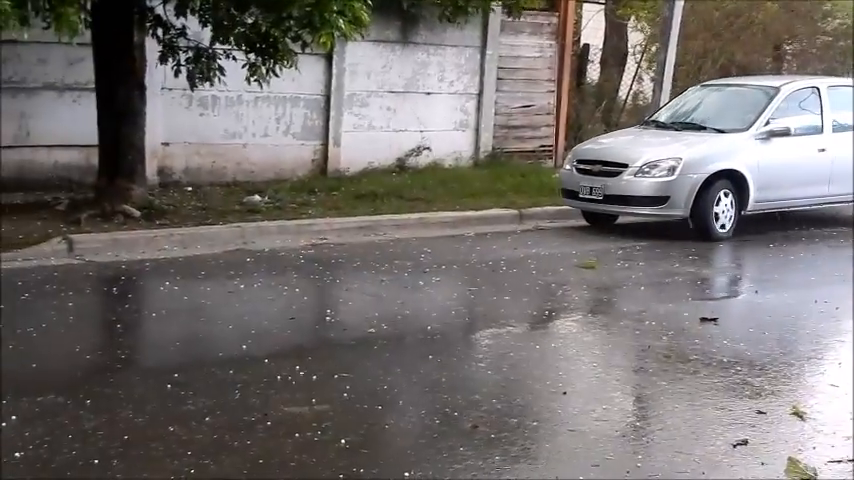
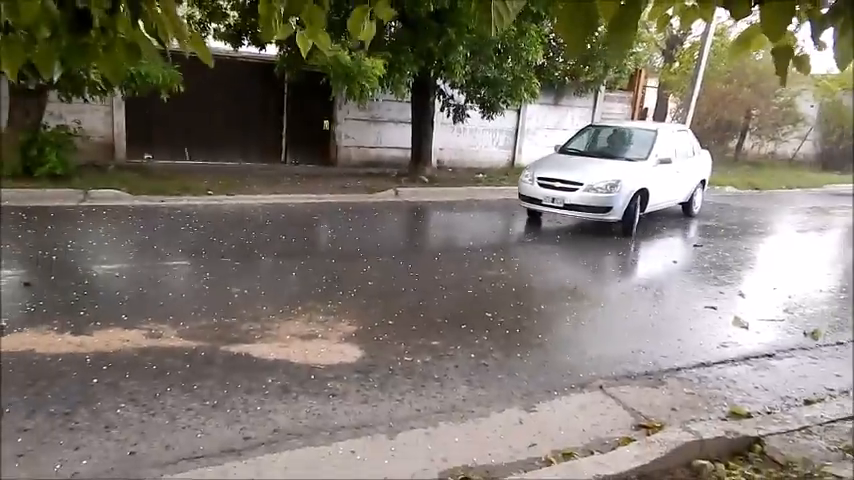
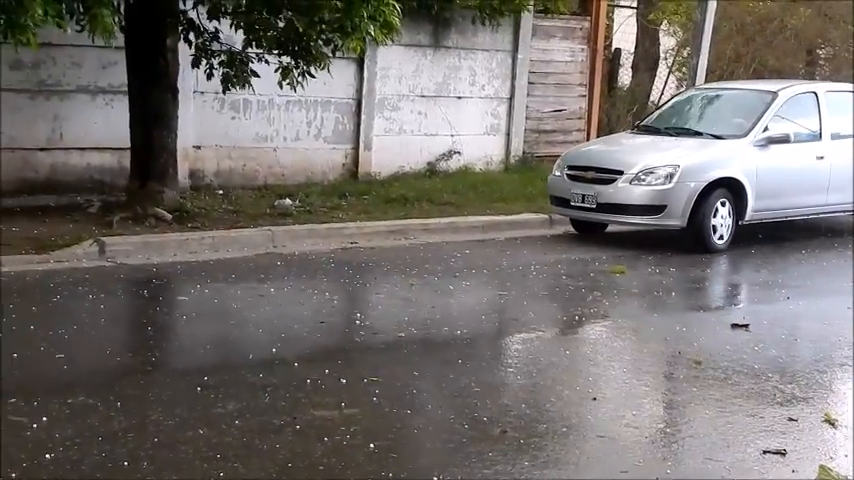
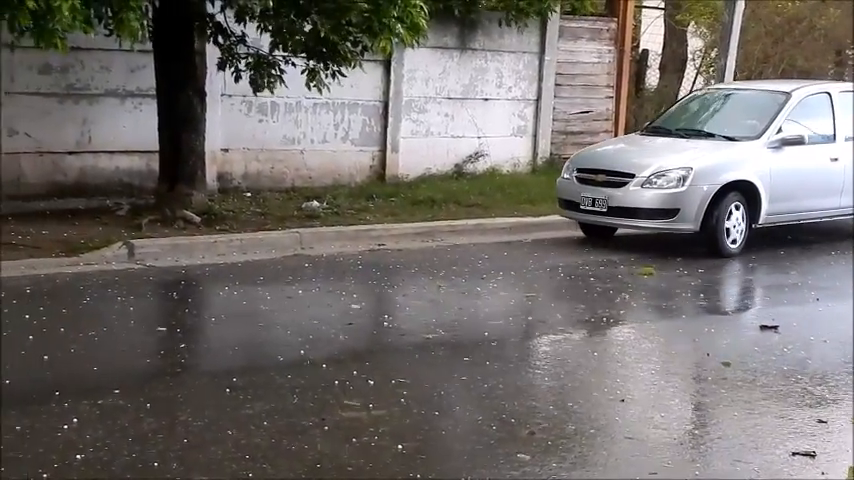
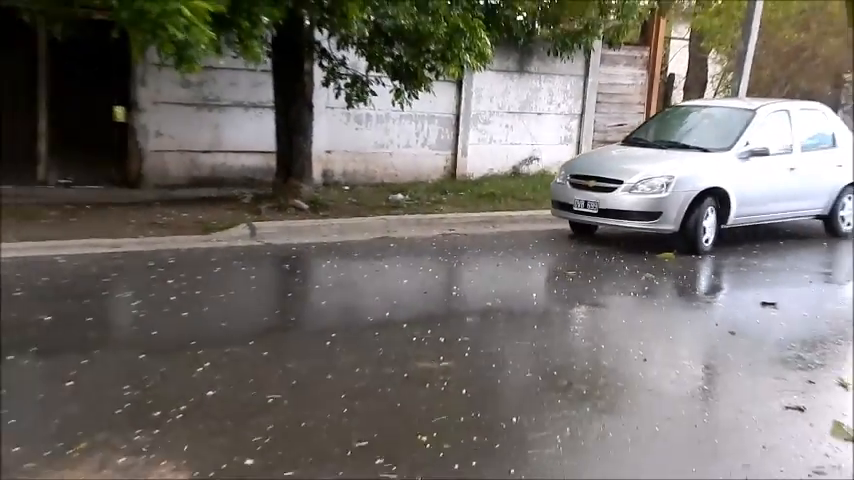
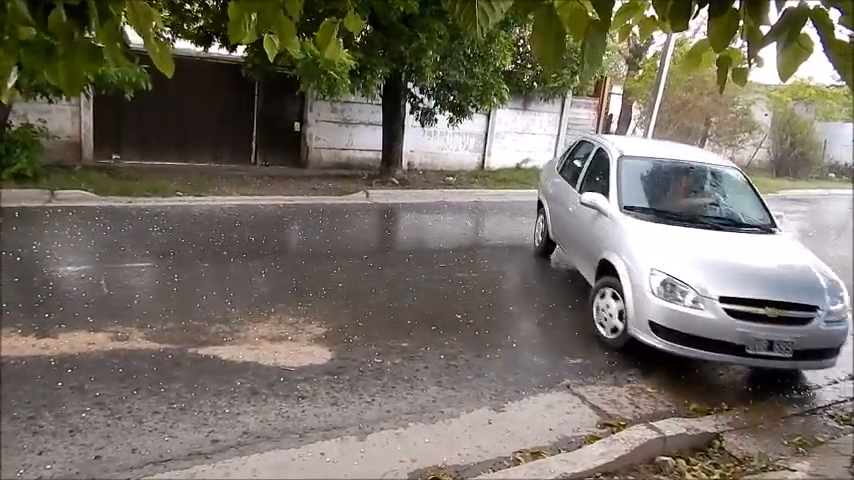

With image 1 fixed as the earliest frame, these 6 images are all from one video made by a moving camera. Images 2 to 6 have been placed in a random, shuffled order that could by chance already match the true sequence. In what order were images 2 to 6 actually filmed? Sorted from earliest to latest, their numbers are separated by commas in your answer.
3, 4, 5, 2, 6
